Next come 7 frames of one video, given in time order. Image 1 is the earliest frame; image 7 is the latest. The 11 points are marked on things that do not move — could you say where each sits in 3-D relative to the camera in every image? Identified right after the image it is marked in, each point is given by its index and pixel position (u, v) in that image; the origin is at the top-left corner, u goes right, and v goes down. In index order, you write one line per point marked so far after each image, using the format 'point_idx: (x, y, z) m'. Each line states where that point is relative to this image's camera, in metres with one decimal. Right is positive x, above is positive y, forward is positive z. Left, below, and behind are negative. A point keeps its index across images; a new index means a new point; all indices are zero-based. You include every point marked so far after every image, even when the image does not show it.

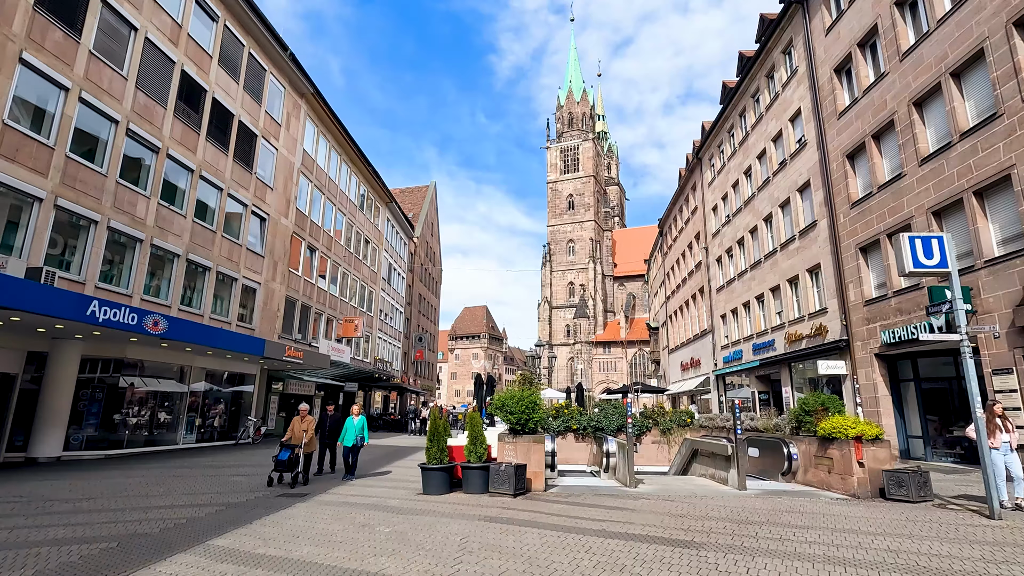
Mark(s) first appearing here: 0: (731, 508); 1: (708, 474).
0: (+3.2, -3.3, +8.0) m
1: (+4.2, -4.0, +11.7) m
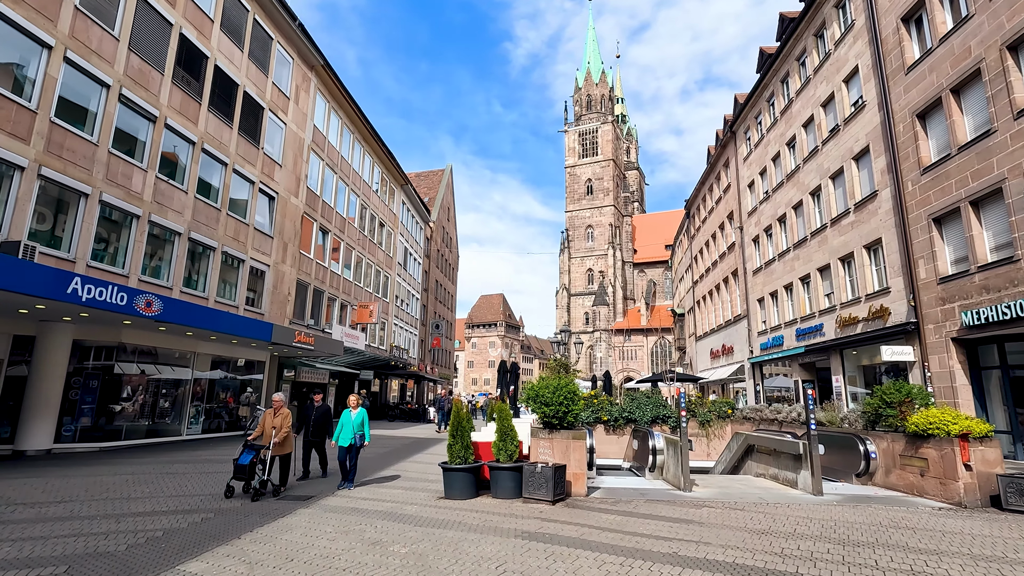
0: (+3.7, -2.8, +6.6) m
1: (+4.8, -3.5, +10.2) m
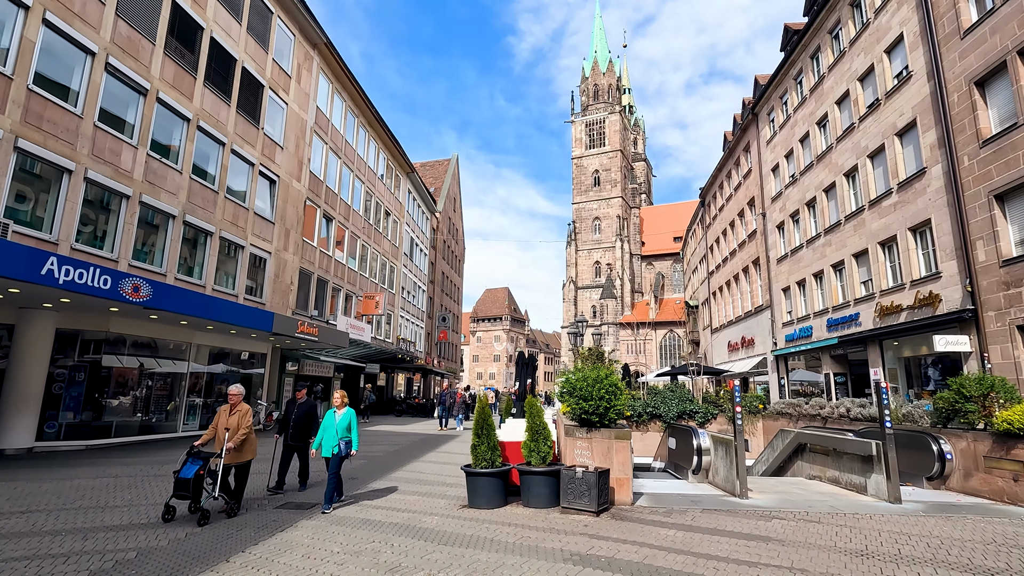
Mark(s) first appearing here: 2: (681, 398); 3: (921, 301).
0: (+4.2, -2.6, +5.5) m
1: (+5.3, -3.2, +9.1) m
2: (+4.8, -3.1, +15.6) m
3: (+10.7, -0.3, +14.3) m
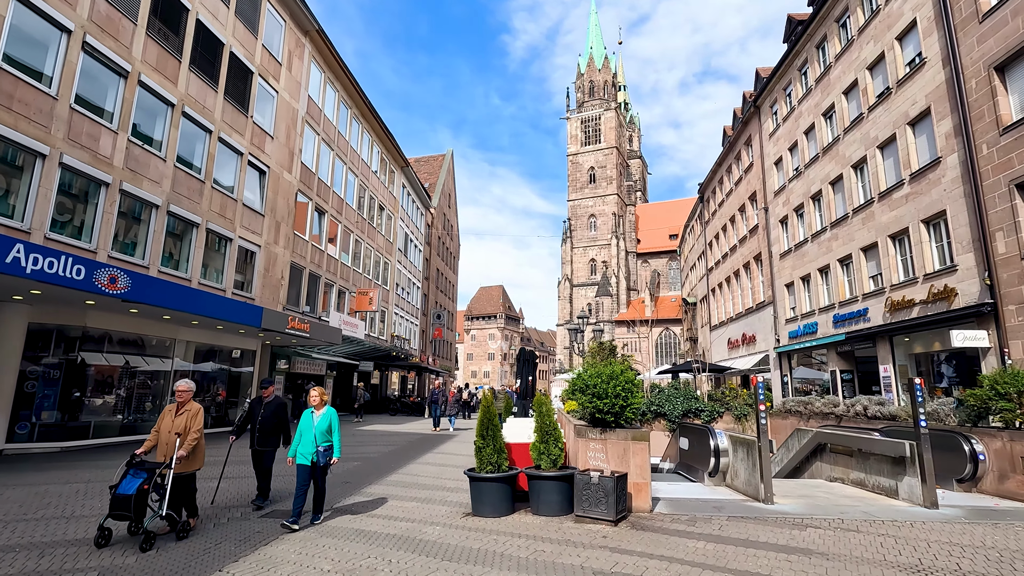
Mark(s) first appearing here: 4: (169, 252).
0: (+4.3, -2.4, +5.0) m
1: (+5.3, -3.0, +8.6) m
2: (+4.8, -3.0, +15.0) m
3: (+10.8, -0.2, +13.8) m
4: (-9.3, +1.0, +14.8) m
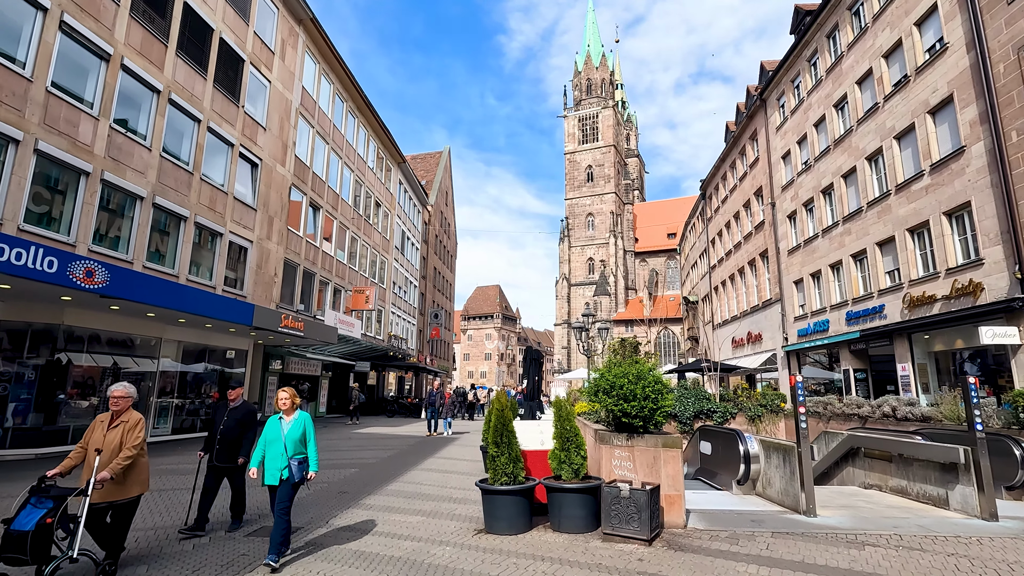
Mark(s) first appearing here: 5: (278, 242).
0: (+4.5, -2.3, +4.3) m
1: (+5.5, -2.9, +8.0) m
2: (+4.9, -2.8, +14.4) m
3: (+10.9, -0.1, +13.2) m
4: (-9.2, +1.1, +14.0) m
5: (-8.3, +1.6, +19.3) m
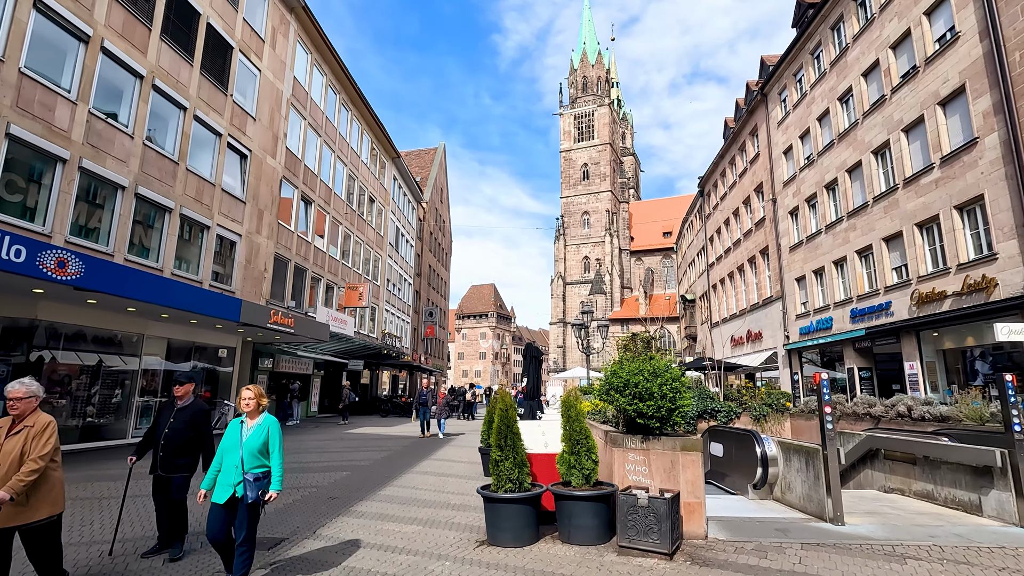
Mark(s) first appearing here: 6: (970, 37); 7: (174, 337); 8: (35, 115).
0: (+4.5, -2.2, +3.9) m
1: (+5.5, -2.8, +7.5) m
2: (+4.9, -2.7, +13.9) m
3: (+10.8, 0.0, +12.8) m
4: (-9.2, +1.2, +13.4) m
5: (-8.4, +1.8, +18.7) m
6: (+11.0, +6.0, +13.1) m
7: (-8.9, -1.3, +14.4) m
8: (-9.4, +3.4, +10.7) m
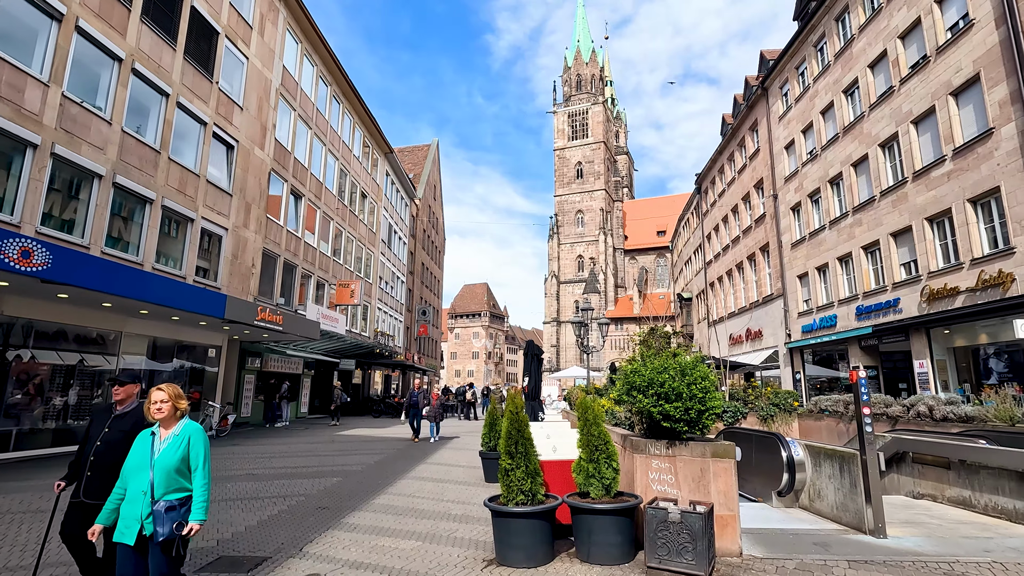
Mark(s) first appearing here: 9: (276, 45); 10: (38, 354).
0: (+4.6, -2.1, +3.4) m
1: (+5.6, -2.7, +7.0) m
2: (+4.9, -2.6, +13.4) m
3: (+10.8, +0.2, +12.4) m
4: (-9.2, +1.3, +12.7) m
5: (-8.5, +1.9, +18.0) m
6: (+11.0, +6.1, +12.6) m
7: (-8.9, -1.2, +13.7) m
8: (-9.4, +3.5, +10.0) m
9: (-8.4, +8.6, +19.3) m
10: (-9.5, -1.2, +10.4) m
